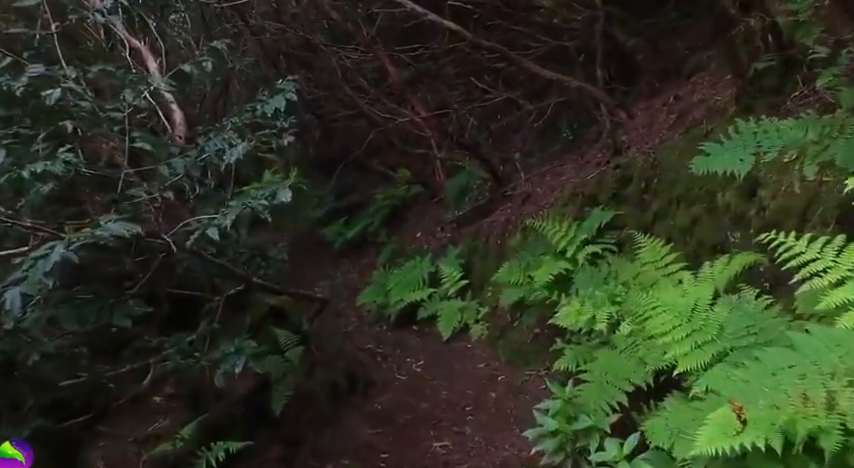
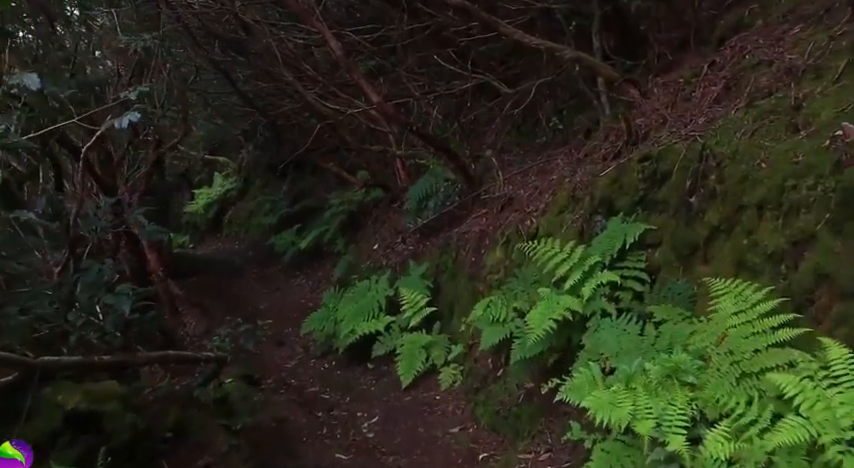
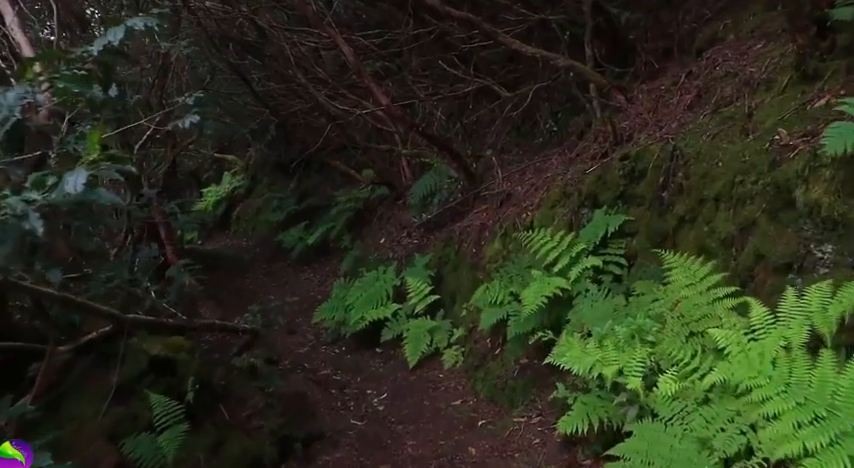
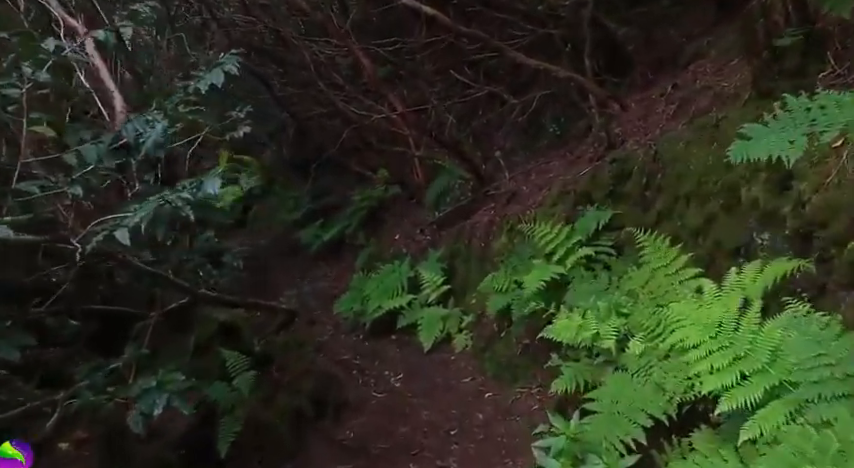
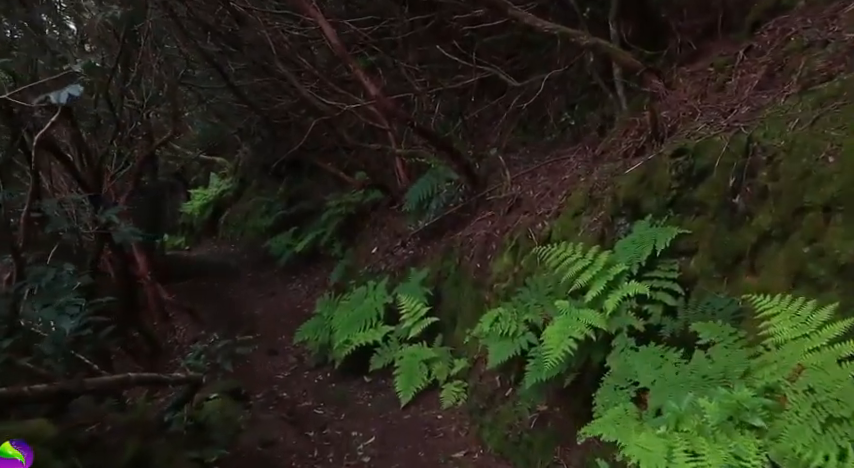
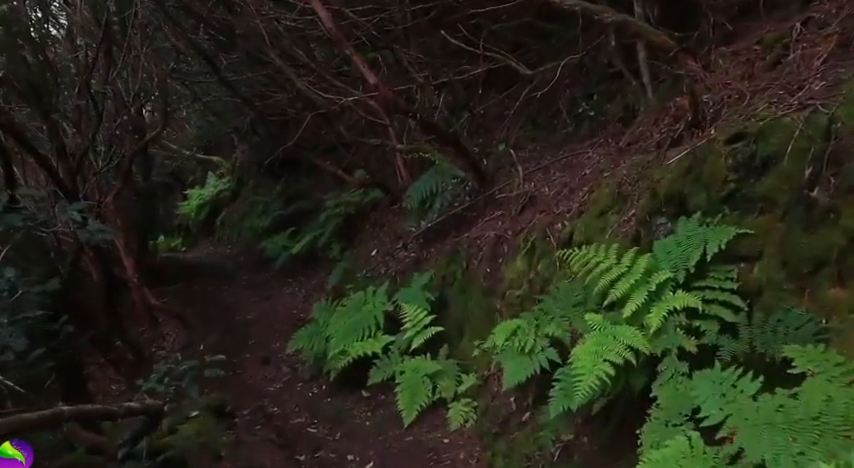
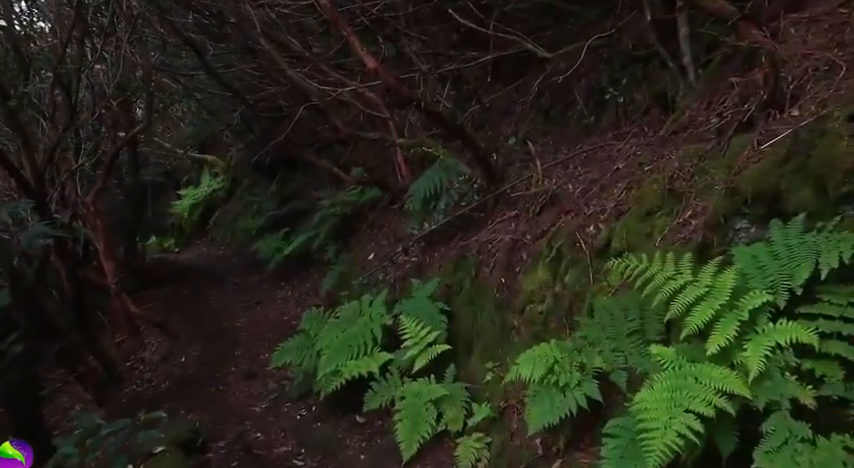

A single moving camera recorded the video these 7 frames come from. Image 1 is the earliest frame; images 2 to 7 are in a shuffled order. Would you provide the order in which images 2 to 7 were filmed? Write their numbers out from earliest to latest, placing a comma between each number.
4, 3, 2, 5, 6, 7
